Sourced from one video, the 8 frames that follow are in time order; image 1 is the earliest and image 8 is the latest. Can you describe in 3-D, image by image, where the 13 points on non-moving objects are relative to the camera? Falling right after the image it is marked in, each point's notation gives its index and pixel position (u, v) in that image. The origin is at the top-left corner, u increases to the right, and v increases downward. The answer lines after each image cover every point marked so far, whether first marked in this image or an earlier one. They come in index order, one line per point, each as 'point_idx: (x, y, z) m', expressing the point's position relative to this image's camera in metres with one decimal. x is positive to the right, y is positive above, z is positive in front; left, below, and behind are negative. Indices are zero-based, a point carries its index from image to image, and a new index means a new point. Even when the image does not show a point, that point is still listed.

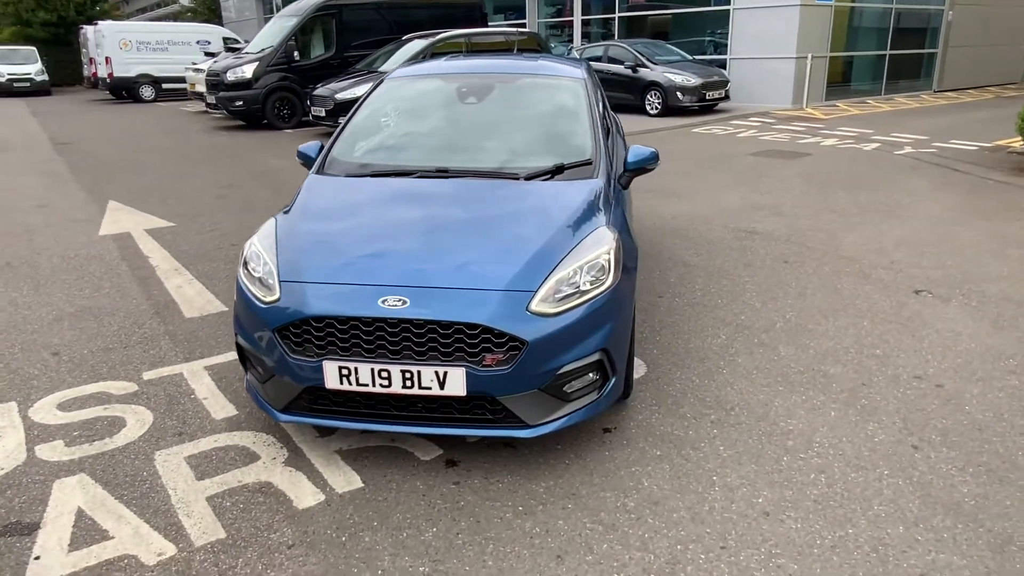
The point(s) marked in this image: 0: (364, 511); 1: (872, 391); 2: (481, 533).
0: (-0.6, -0.9, +2.8) m
1: (+1.9, -0.5, +3.7) m
2: (-0.1, -0.9, +2.7) m
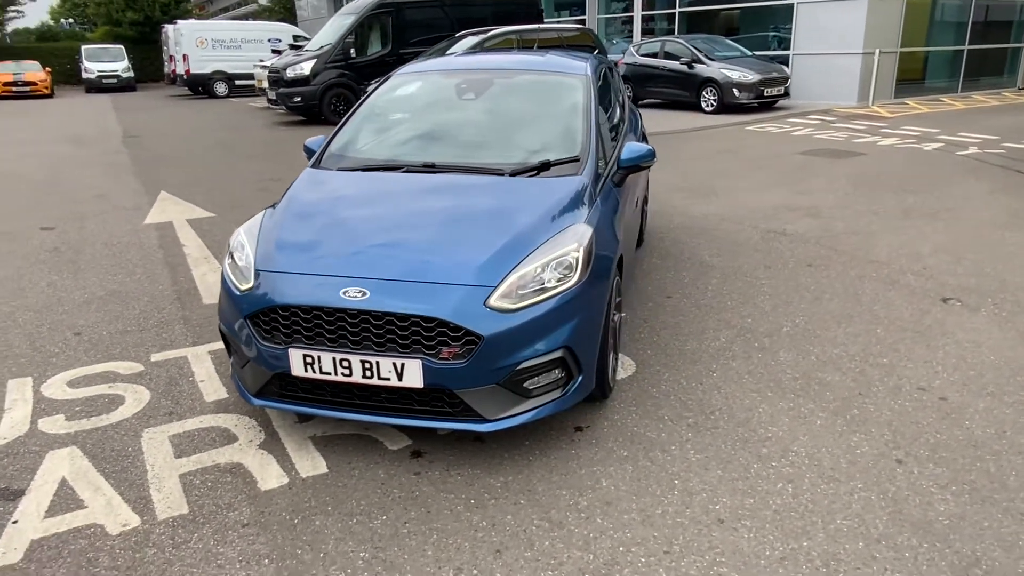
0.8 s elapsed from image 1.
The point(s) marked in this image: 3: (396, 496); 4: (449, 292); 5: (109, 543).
0: (-0.8, -0.8, +2.9) m
1: (+1.8, -0.6, +3.6) m
2: (-0.3, -0.9, +2.7) m
3: (-0.5, -0.8, +2.9) m
4: (-0.3, 0.0, +2.9) m
5: (-1.5, -0.9, +2.6) m
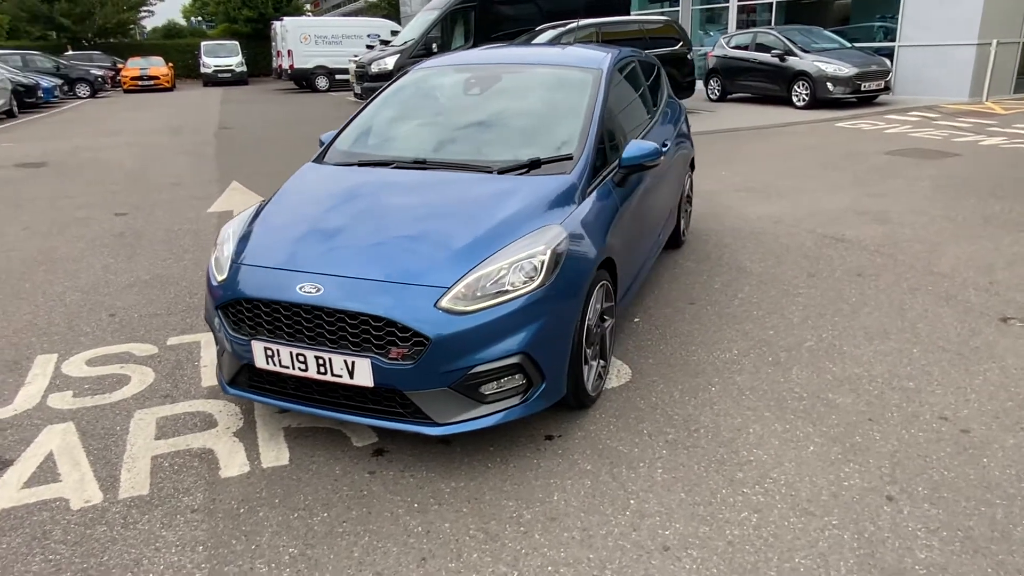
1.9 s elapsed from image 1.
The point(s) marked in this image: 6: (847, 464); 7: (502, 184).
0: (-1.0, -0.8, +2.9) m
1: (+1.6, -0.6, +3.3) m
2: (-0.6, -0.9, +2.7) m
3: (-0.7, -0.8, +2.9) m
4: (-0.4, 0.0, +2.8) m
5: (-1.7, -0.9, +2.7) m
6: (+1.4, -0.7, +3.0) m
7: (-0.1, +0.5, +3.4) m
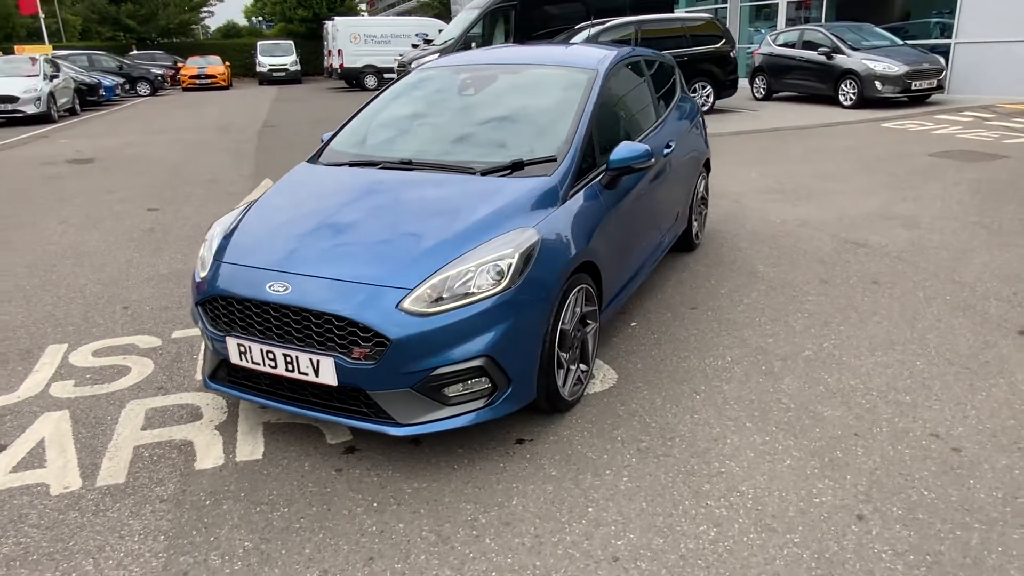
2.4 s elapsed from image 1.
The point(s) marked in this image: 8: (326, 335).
0: (-1.1, -0.8, +3.0) m
1: (+1.5, -0.7, +3.1) m
2: (-0.7, -0.9, +2.7) m
3: (-0.8, -0.8, +2.9) m
4: (-0.6, 0.0, +2.8) m
5: (-1.9, -0.9, +2.9) m
6: (+1.2, -0.8, +2.9) m
7: (-0.1, +0.5, +3.4) m
8: (-0.7, -0.2, +2.9) m
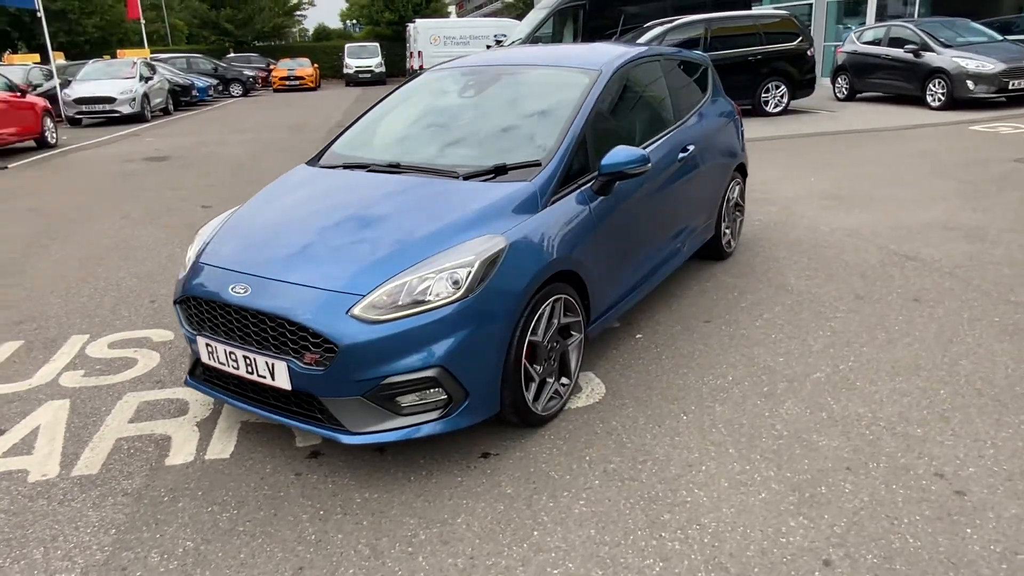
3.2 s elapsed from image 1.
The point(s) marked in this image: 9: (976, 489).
0: (-1.3, -0.8, +3.0) m
1: (+1.3, -0.8, +2.9) m
2: (-0.9, -0.9, +2.7) m
3: (-1.0, -0.8, +2.9) m
4: (-0.8, 0.0, +2.8) m
5: (-2.0, -0.8, +3.0) m
6: (+1.0, -0.8, +2.6) m
7: (-0.2, +0.5, +3.3) m
8: (-0.9, -0.2, +2.8) m
9: (+1.8, -0.8, +2.8) m
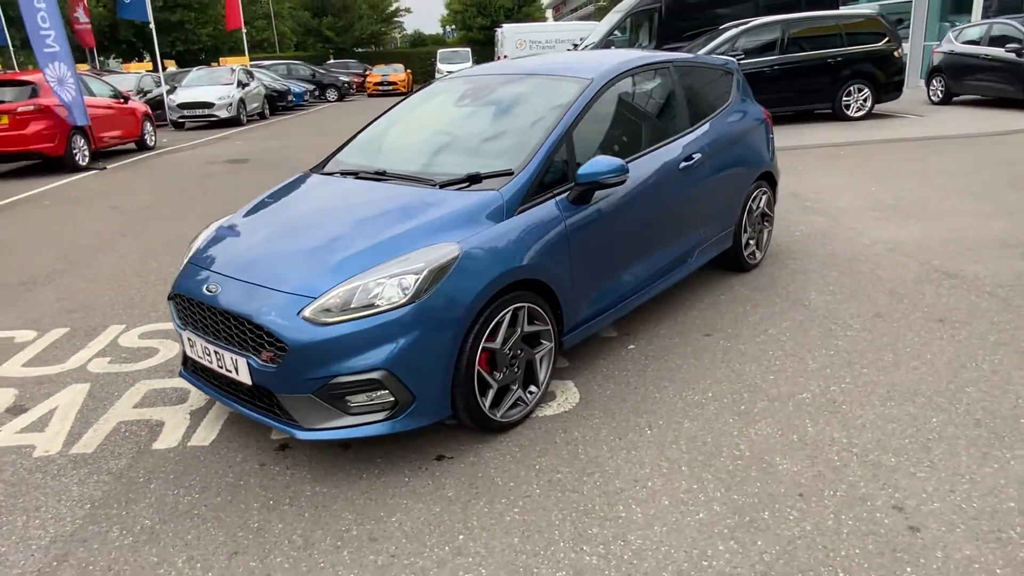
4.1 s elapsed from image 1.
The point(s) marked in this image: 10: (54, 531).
0: (-1.5, -0.8, +3.2) m
1: (+1.1, -0.8, +2.7) m
2: (-1.2, -0.9, +2.9) m
3: (-1.2, -0.8, +3.1) m
4: (-1.0, 0.0, +3.0) m
5: (-2.2, -0.8, +3.3) m
6: (+0.8, -0.9, +2.6) m
7: (-0.4, +0.4, +3.4) m
8: (-1.1, -0.2, +3.0) m
9: (+1.5, -0.9, +2.6) m
10: (-1.8, -1.0, +2.8) m
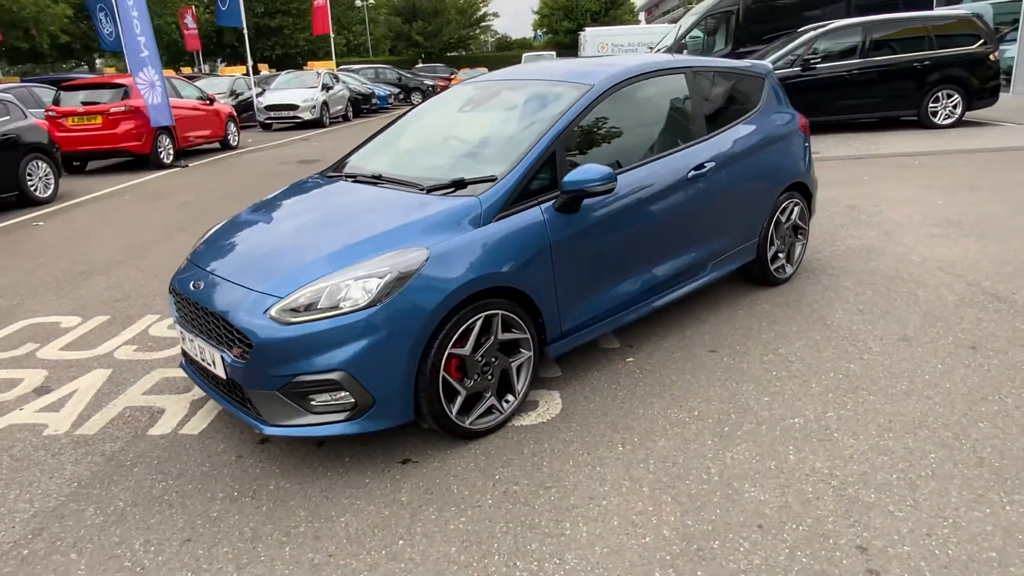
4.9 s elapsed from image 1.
0: (-1.6, -0.8, +3.4) m
1: (+0.9, -0.9, +2.6) m
2: (-1.4, -0.9, +3.0) m
3: (-1.4, -0.8, +3.2) m
4: (-1.1, 0.0, +3.1) m
5: (-2.4, -0.7, +3.5) m
6: (+0.5, -1.0, +2.5) m
7: (-0.4, +0.4, +3.4) m
8: (-1.3, -0.2, +3.1) m
9: (+1.3, -0.9, +2.4) m
10: (-2.0, -0.9, +3.0) m
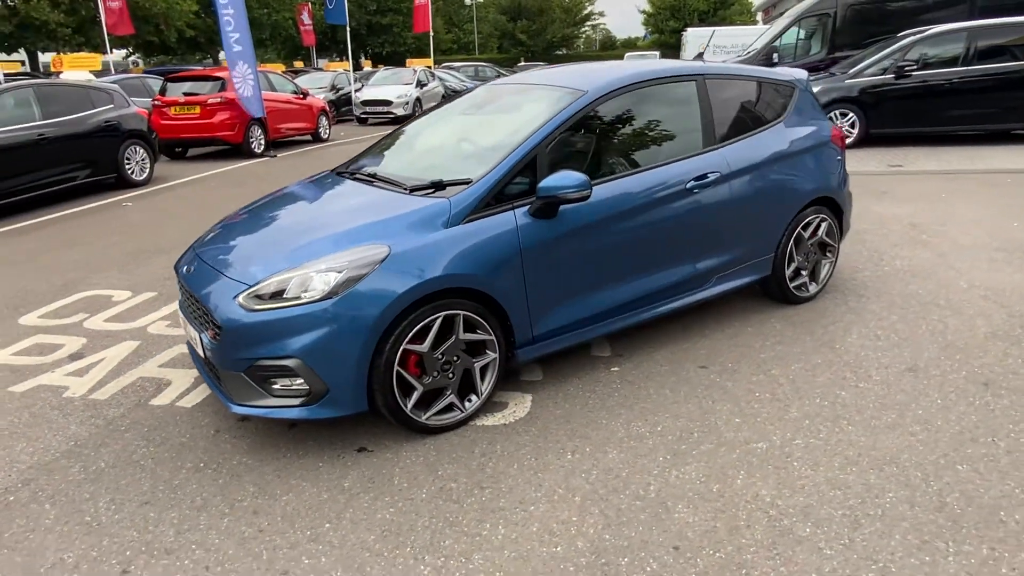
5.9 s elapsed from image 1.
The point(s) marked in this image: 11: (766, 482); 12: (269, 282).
0: (-1.8, -0.7, +3.7) m
1: (+0.5, -0.9, +2.5) m
2: (-1.6, -0.8, +3.3) m
3: (-1.6, -0.7, +3.5) m
4: (-1.3, 0.0, +3.3) m
5: (-2.5, -0.6, +3.9) m
6: (+0.2, -1.0, +2.4) m
7: (-0.5, +0.4, +3.6) m
8: (-1.4, -0.1, +3.4) m
9: (+0.9, -1.0, +2.3) m
10: (-2.2, -0.8, +3.4) m
11: (+1.0, -0.8, +2.9) m
12: (-1.1, 0.0, +3.2) m
